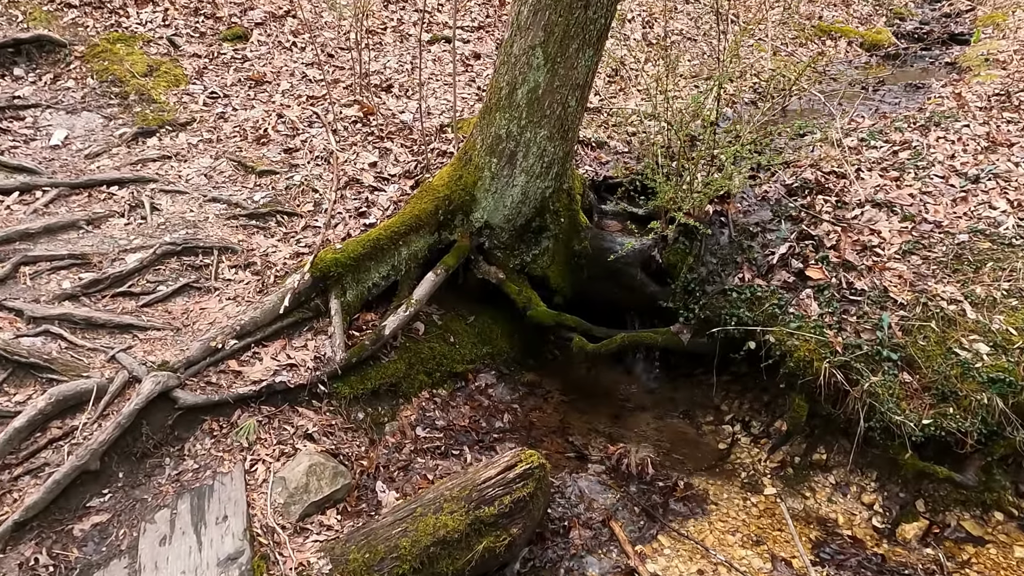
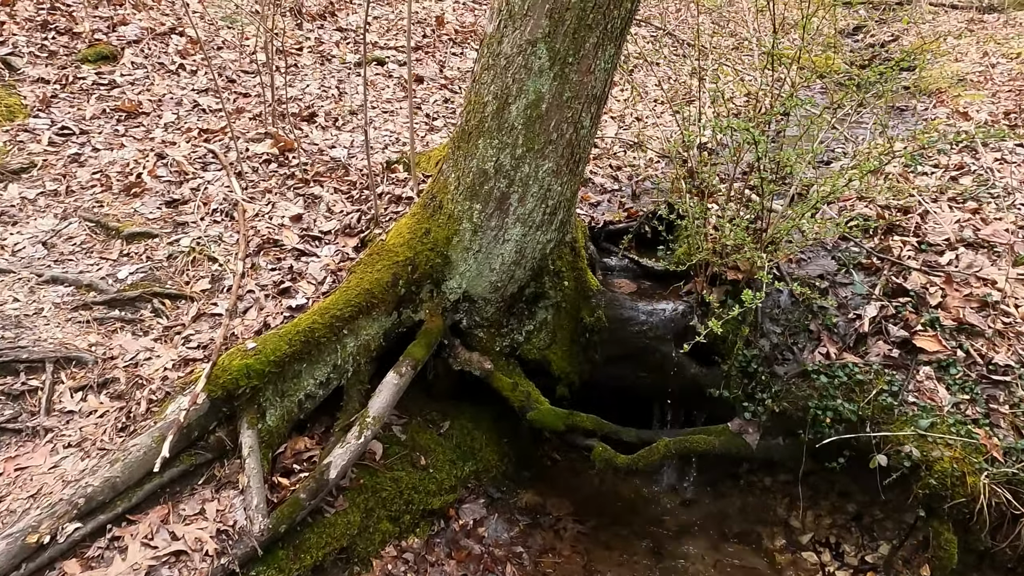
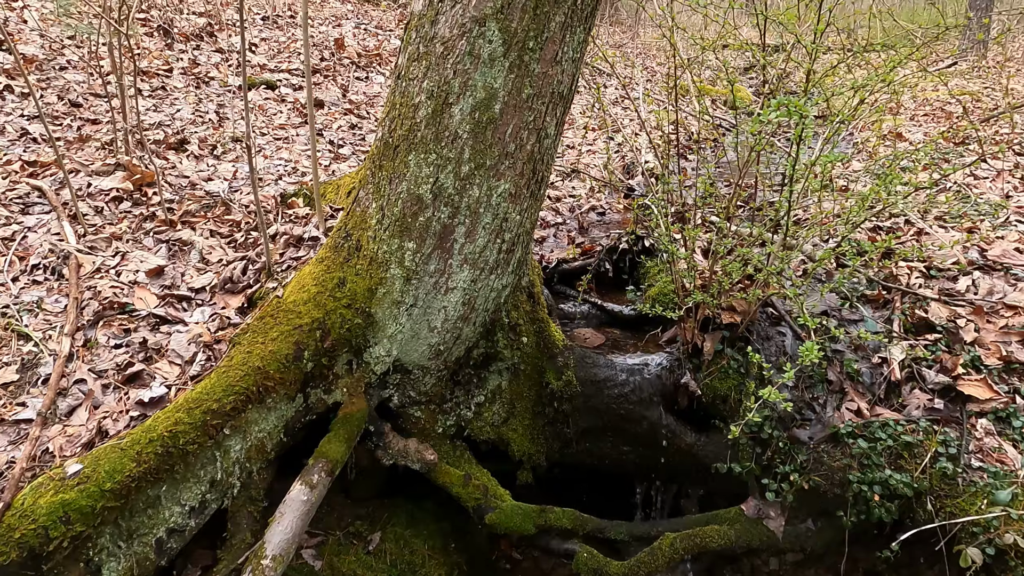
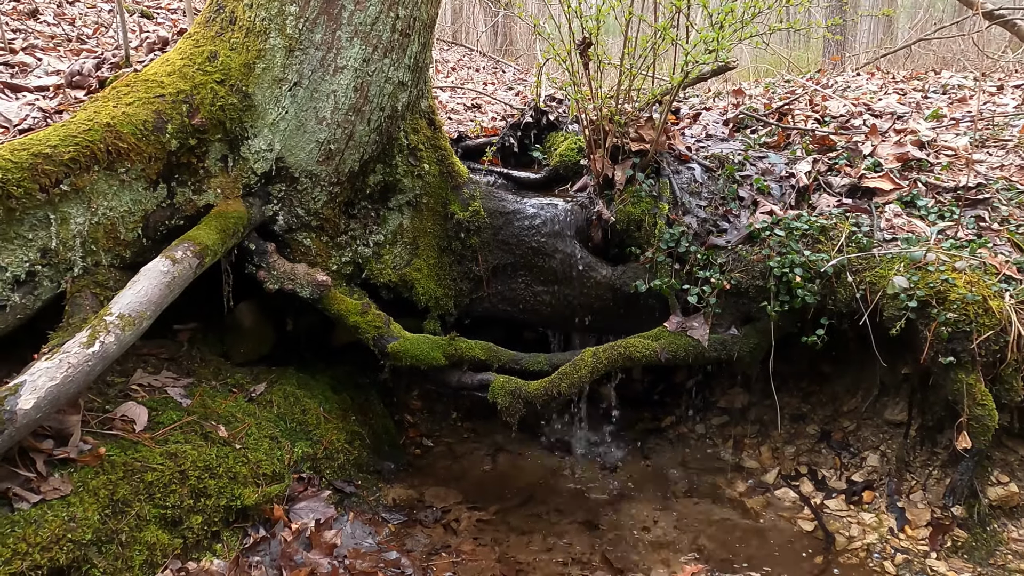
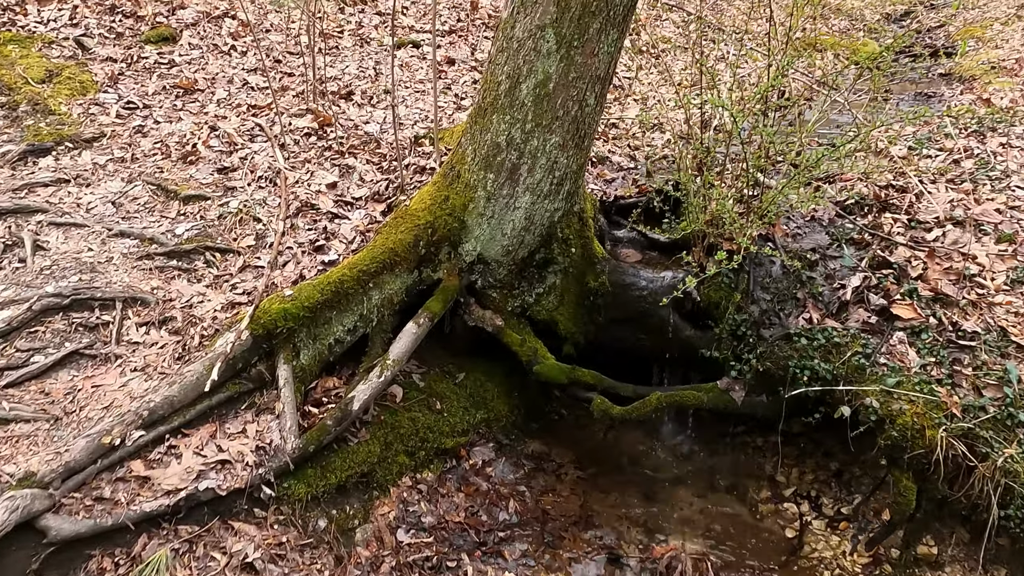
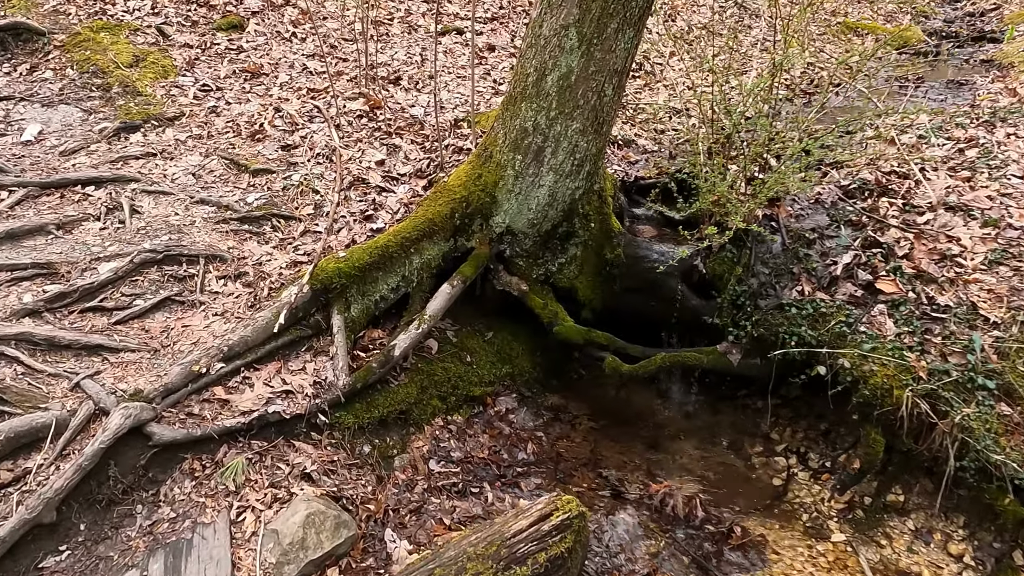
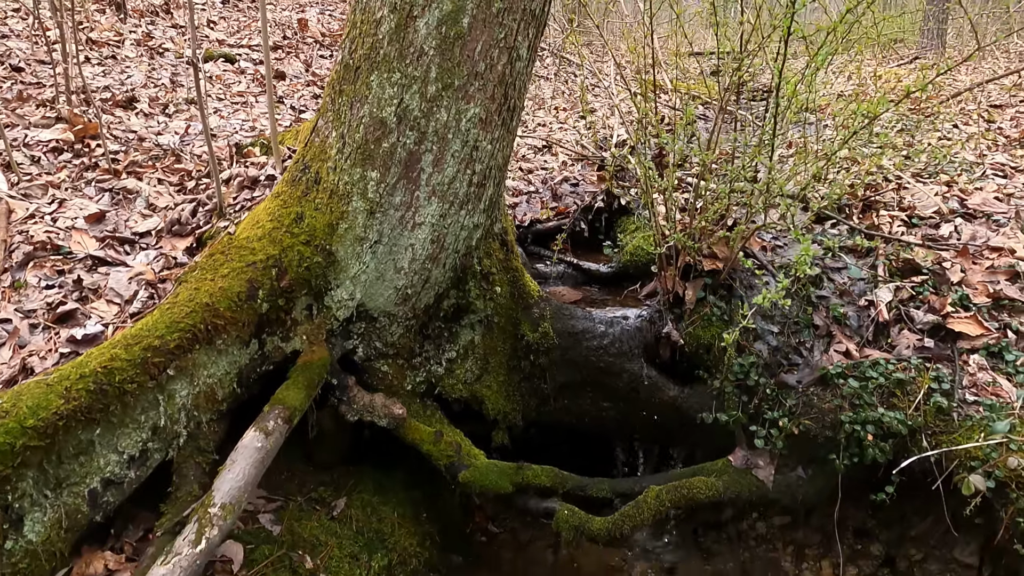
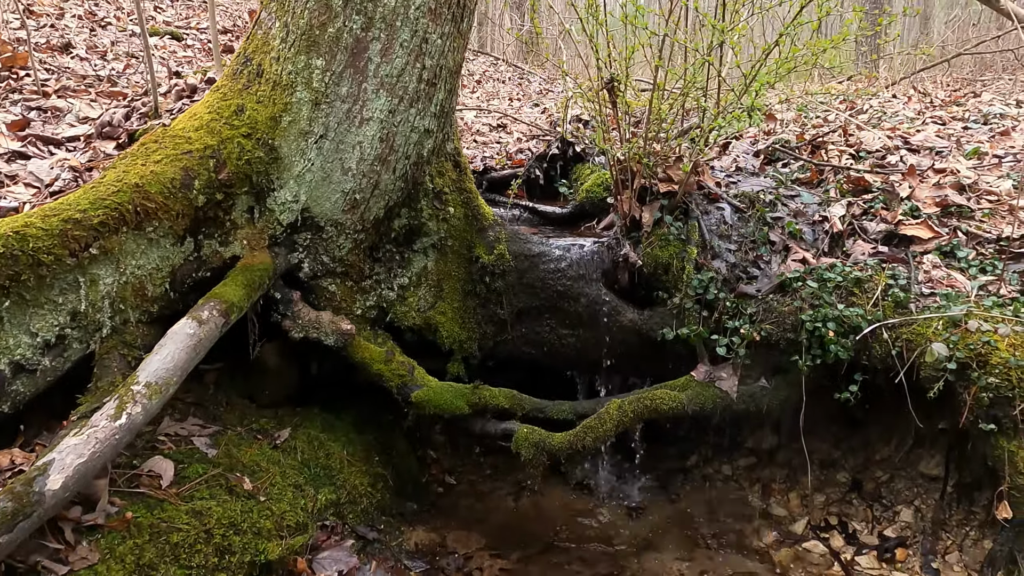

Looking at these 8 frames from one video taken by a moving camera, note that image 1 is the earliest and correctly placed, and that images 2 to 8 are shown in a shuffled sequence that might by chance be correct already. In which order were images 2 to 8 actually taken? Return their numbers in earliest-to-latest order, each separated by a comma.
6, 5, 2, 3, 7, 8, 4
